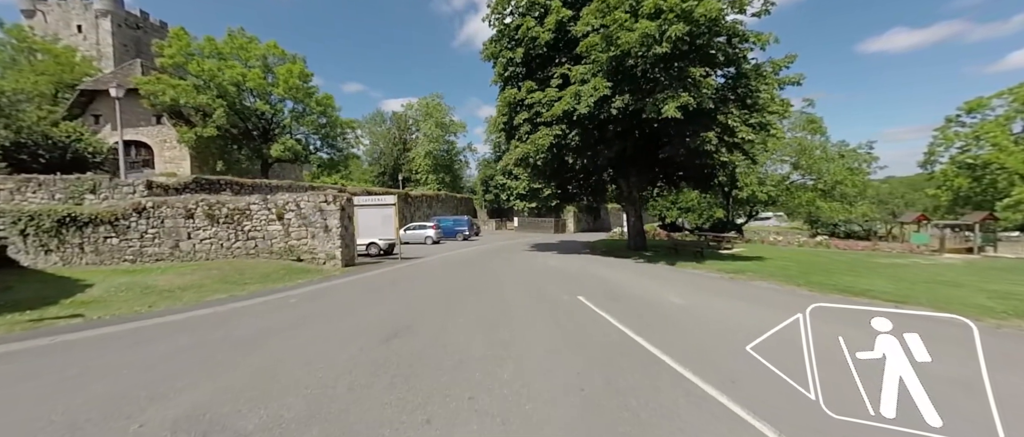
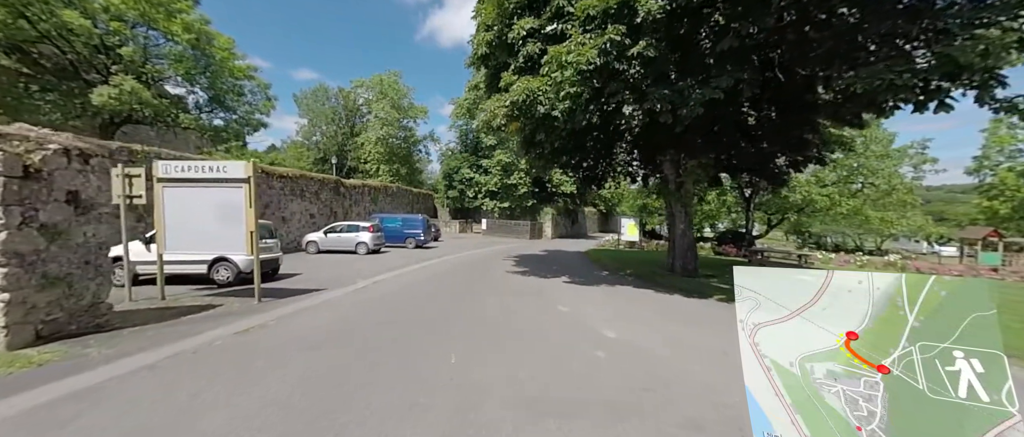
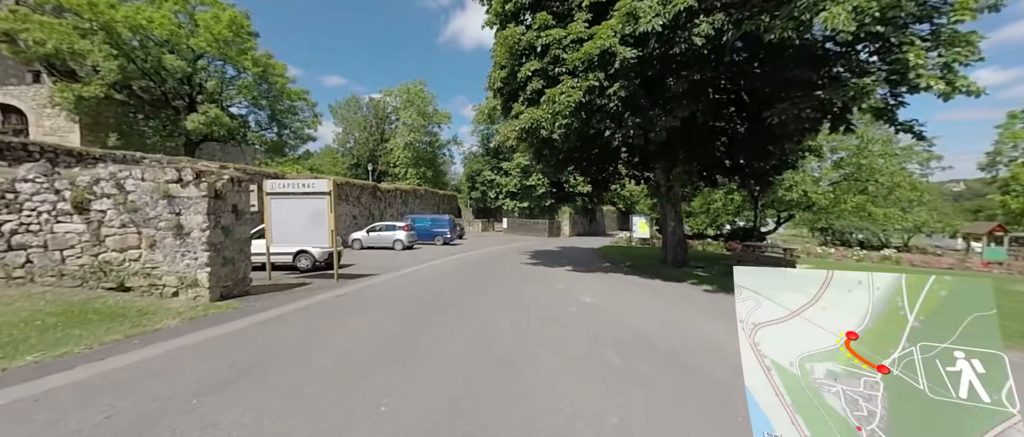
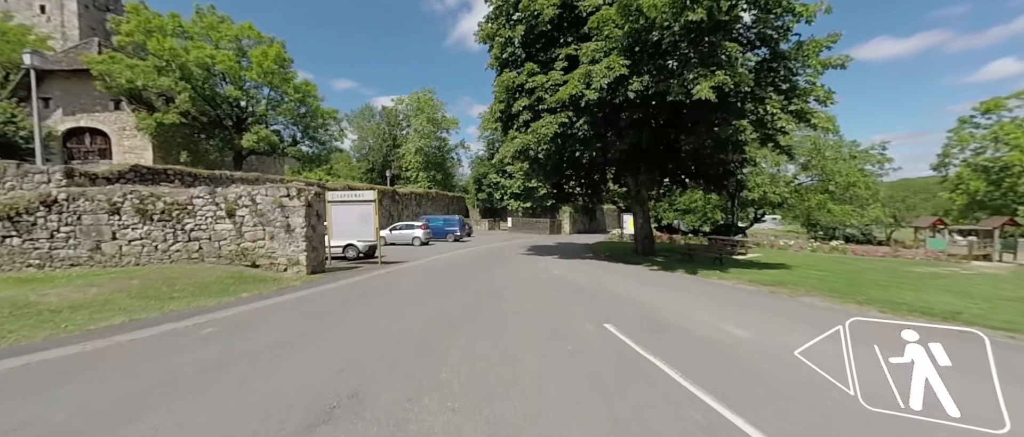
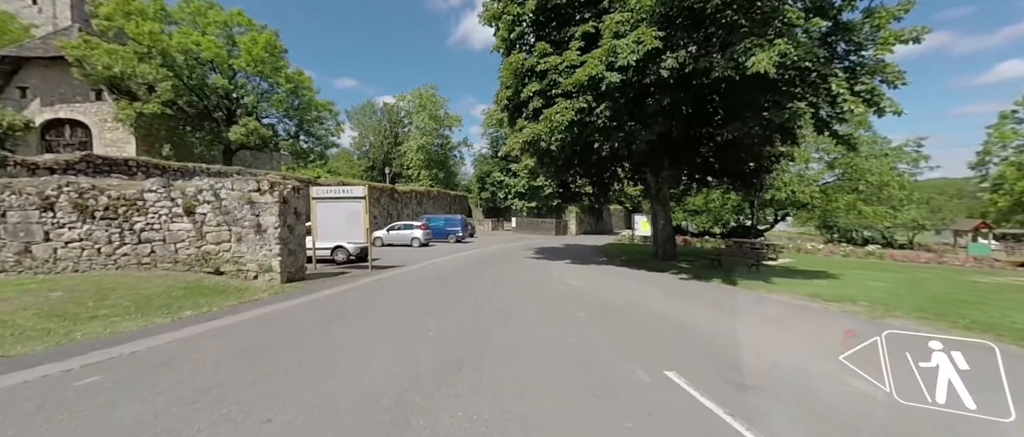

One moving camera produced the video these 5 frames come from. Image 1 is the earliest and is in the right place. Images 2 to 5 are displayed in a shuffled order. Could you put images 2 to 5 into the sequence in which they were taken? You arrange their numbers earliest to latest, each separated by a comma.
4, 5, 3, 2
